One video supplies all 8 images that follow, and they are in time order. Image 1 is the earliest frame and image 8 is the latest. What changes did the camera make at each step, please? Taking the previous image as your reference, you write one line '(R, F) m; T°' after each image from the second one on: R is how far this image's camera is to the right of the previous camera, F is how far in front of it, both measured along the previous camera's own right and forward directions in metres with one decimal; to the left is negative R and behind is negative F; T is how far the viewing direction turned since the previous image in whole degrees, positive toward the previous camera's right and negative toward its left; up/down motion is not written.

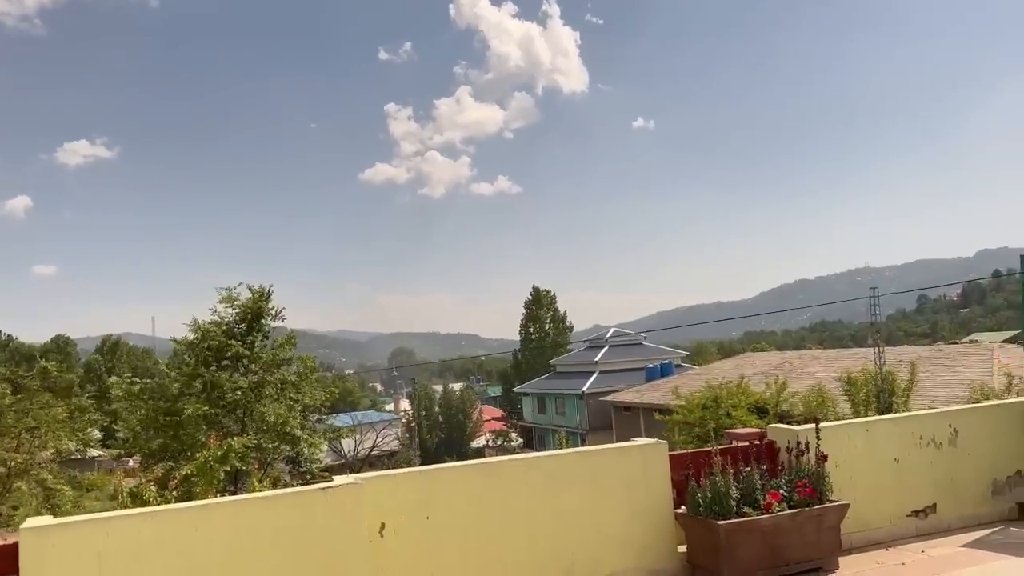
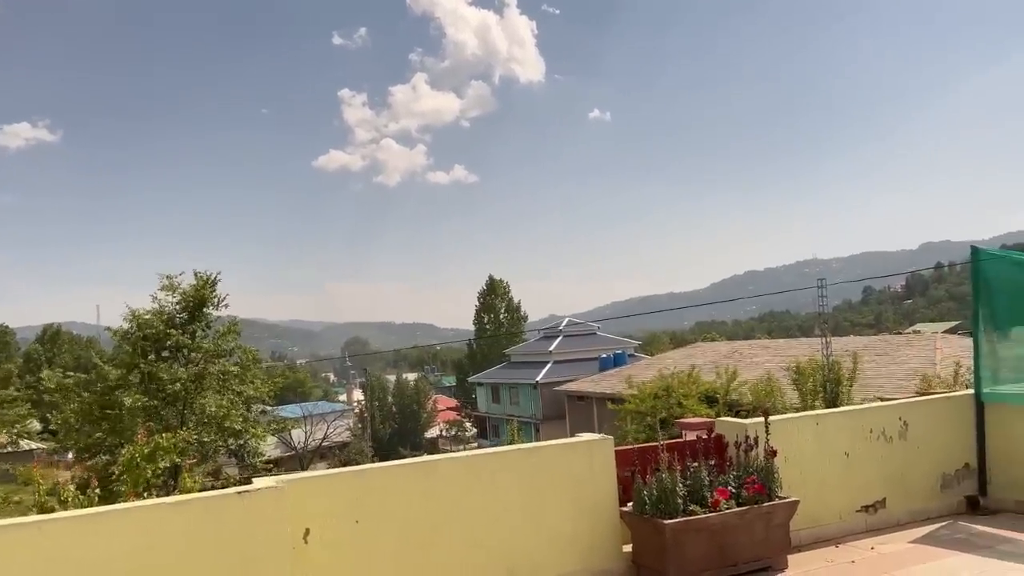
(+0.1, +0.3) m; +4°
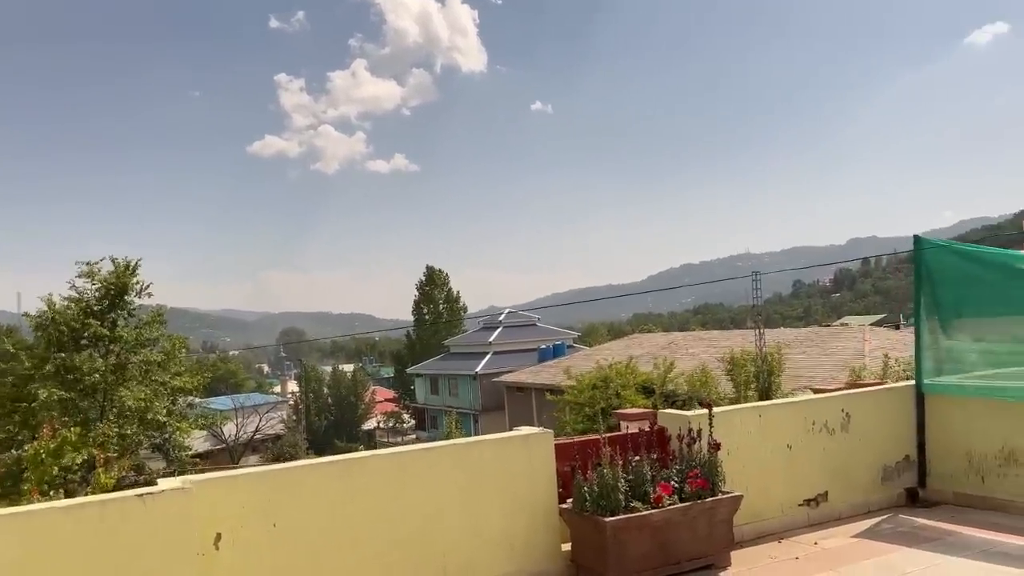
(0.0, +0.2) m; +5°
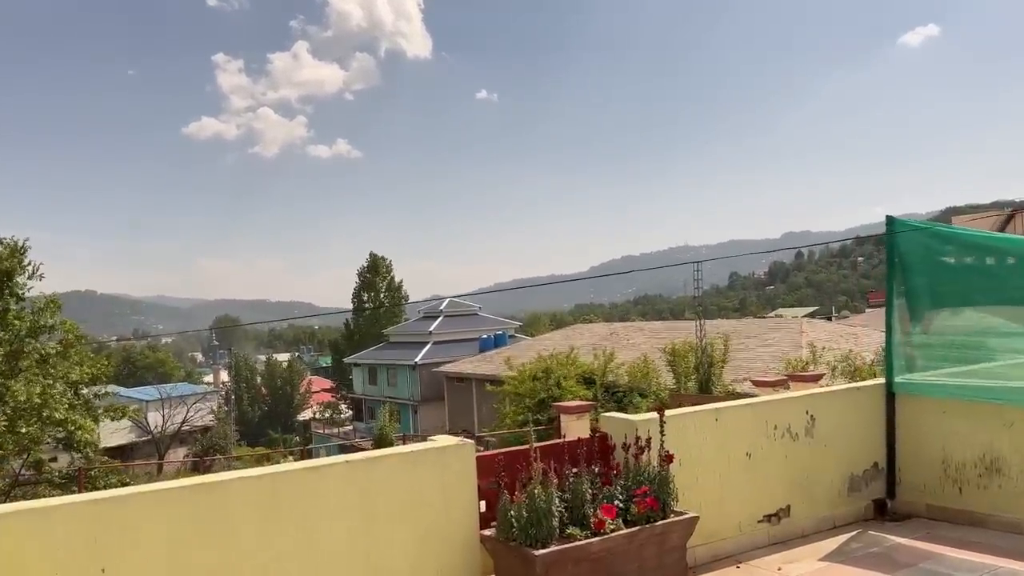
(+0.1, +0.6) m; +5°
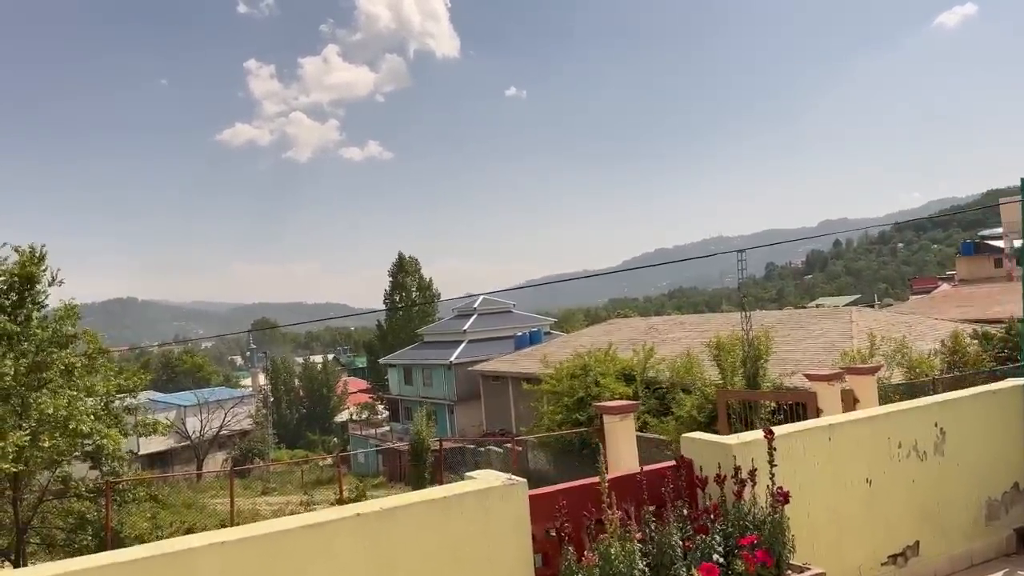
(-0.1, +0.6) m; -3°
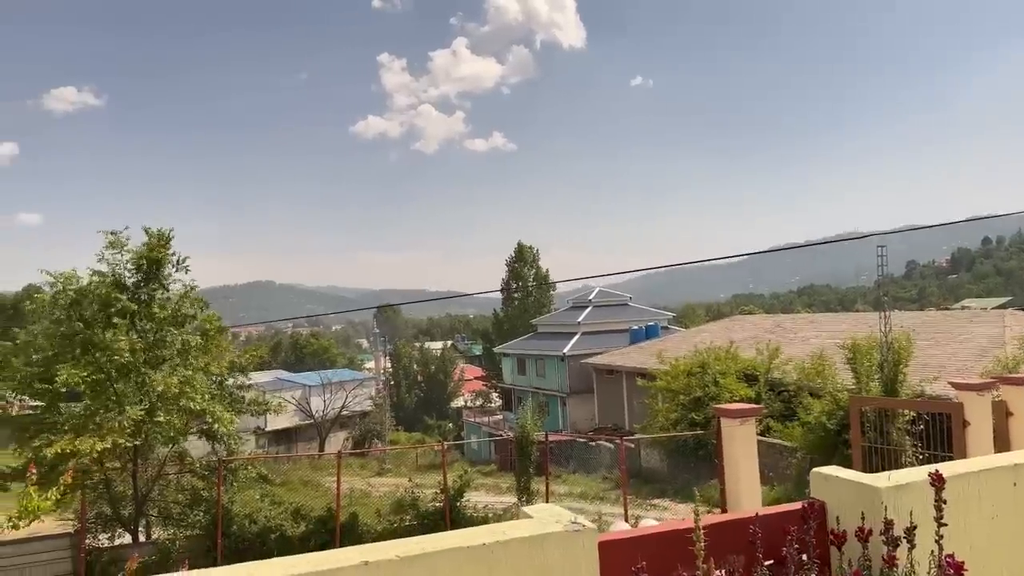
(+0.1, +0.4) m; -10°
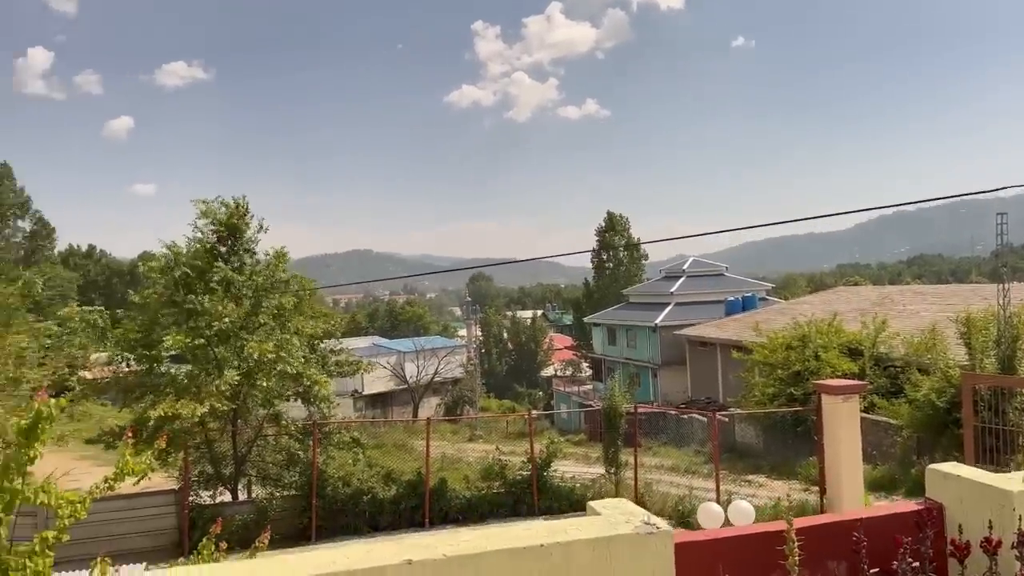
(+0.1, +0.2) m; -8°
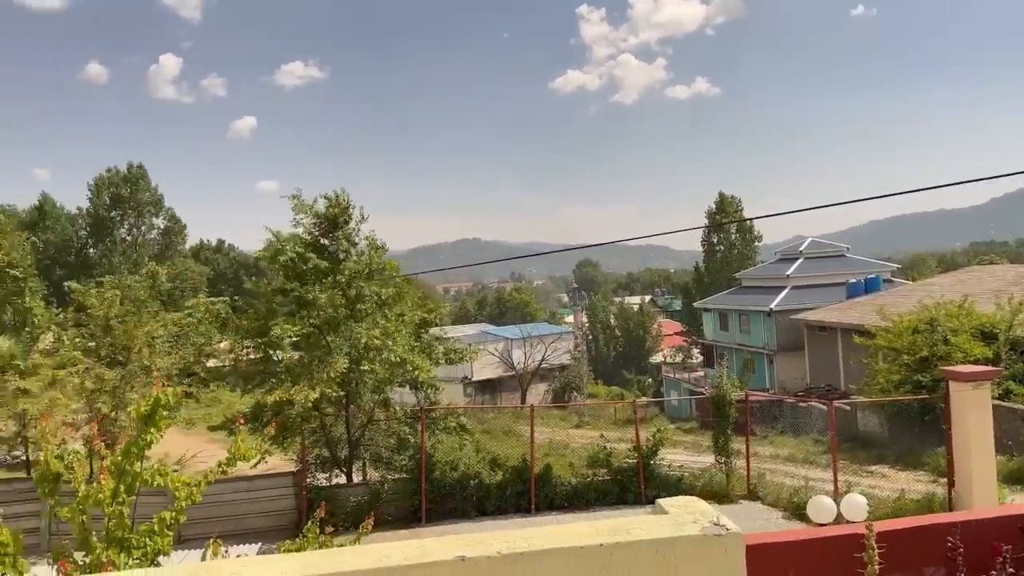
(+0.1, 0.0) m; -9°
